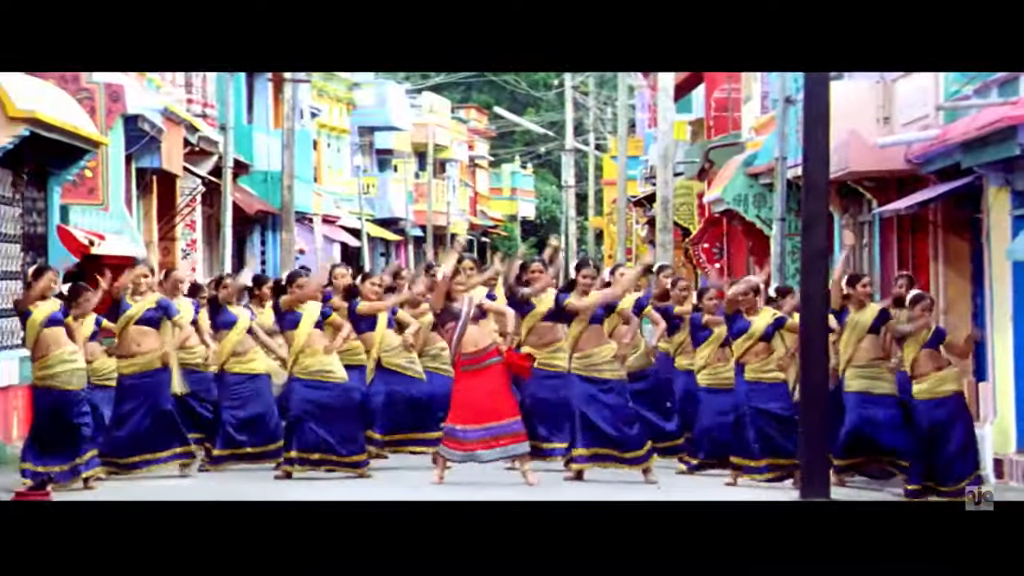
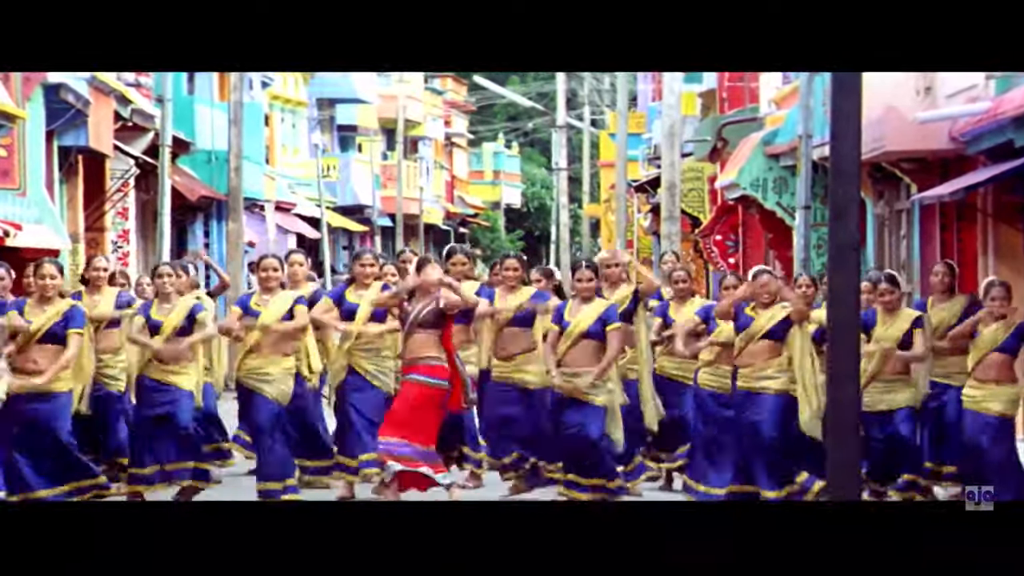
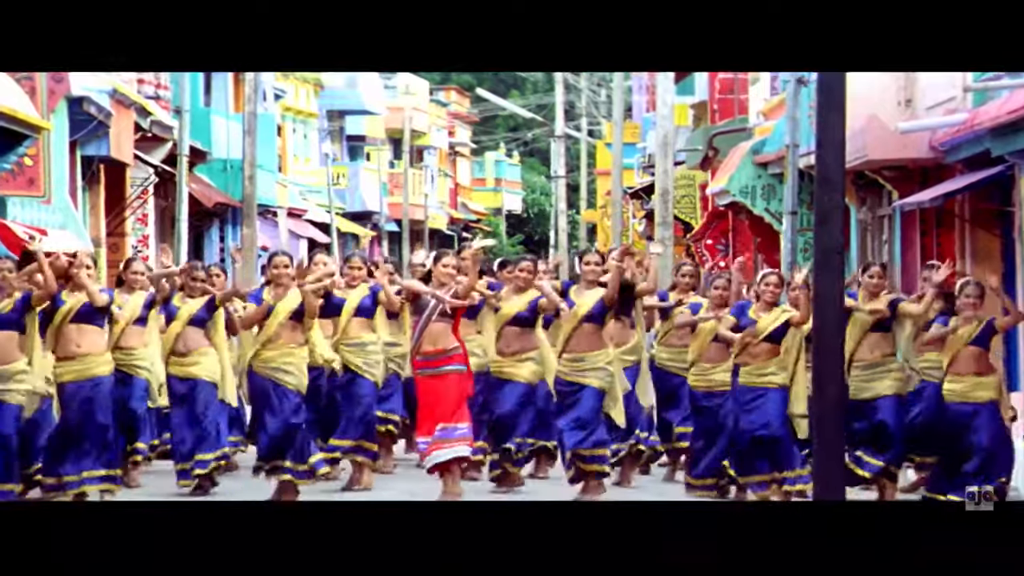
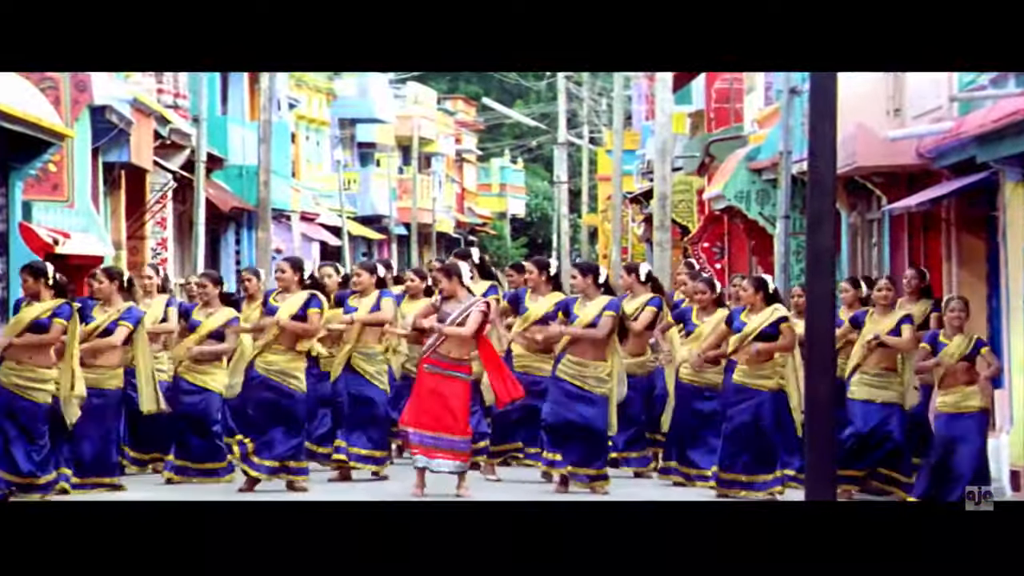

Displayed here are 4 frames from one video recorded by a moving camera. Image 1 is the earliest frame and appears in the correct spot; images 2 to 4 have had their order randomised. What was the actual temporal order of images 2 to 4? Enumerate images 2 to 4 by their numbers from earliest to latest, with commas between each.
4, 3, 2
